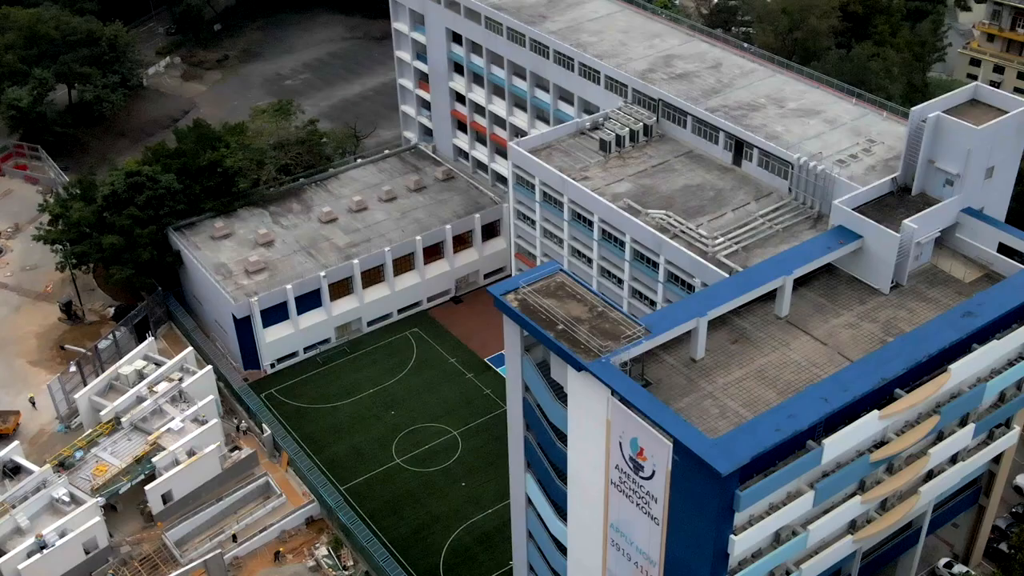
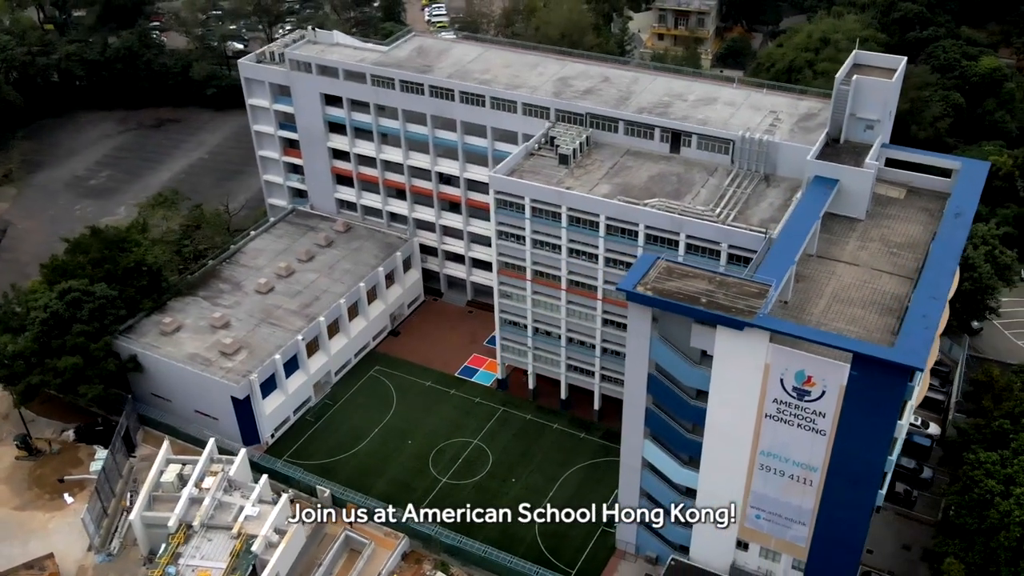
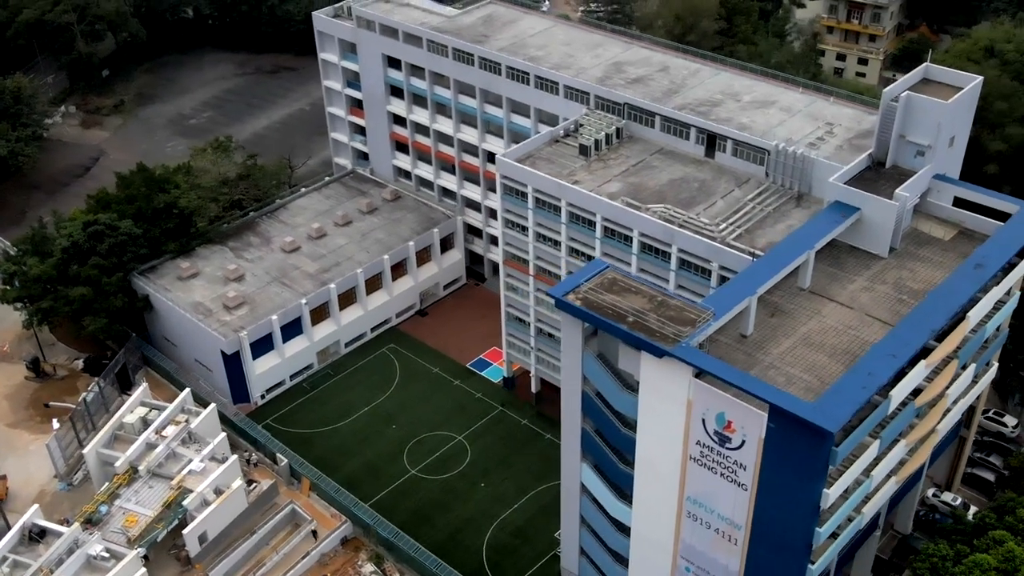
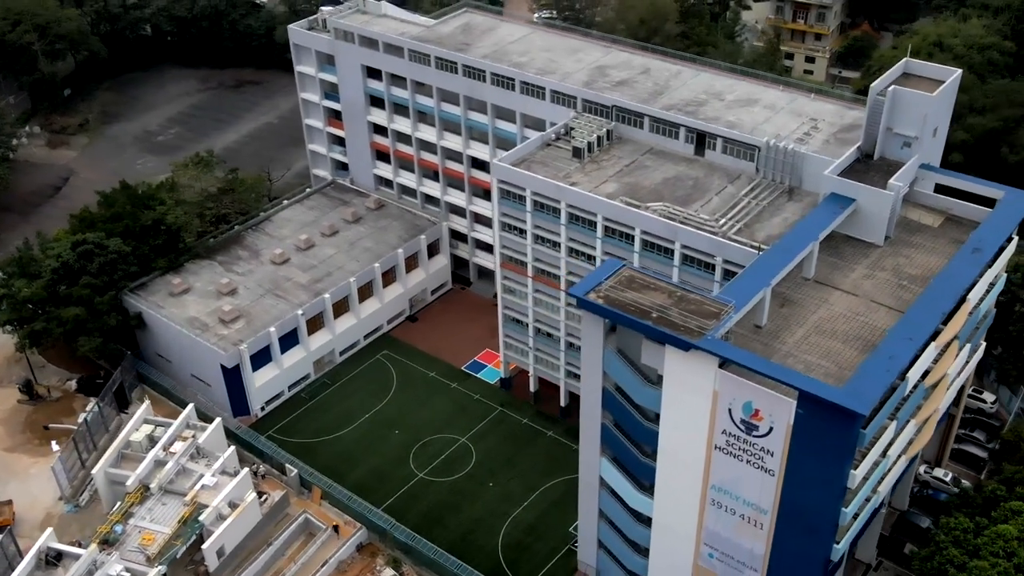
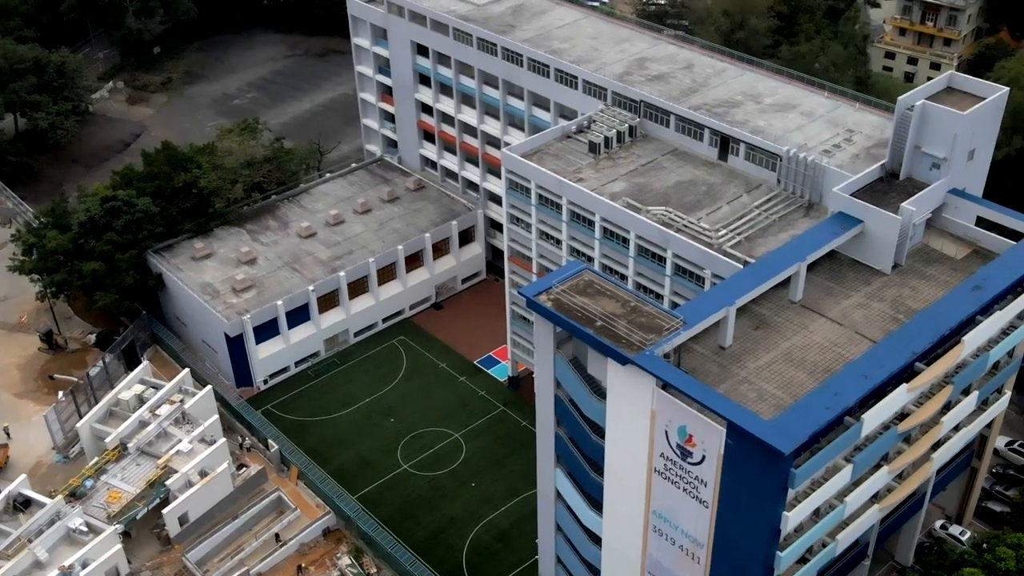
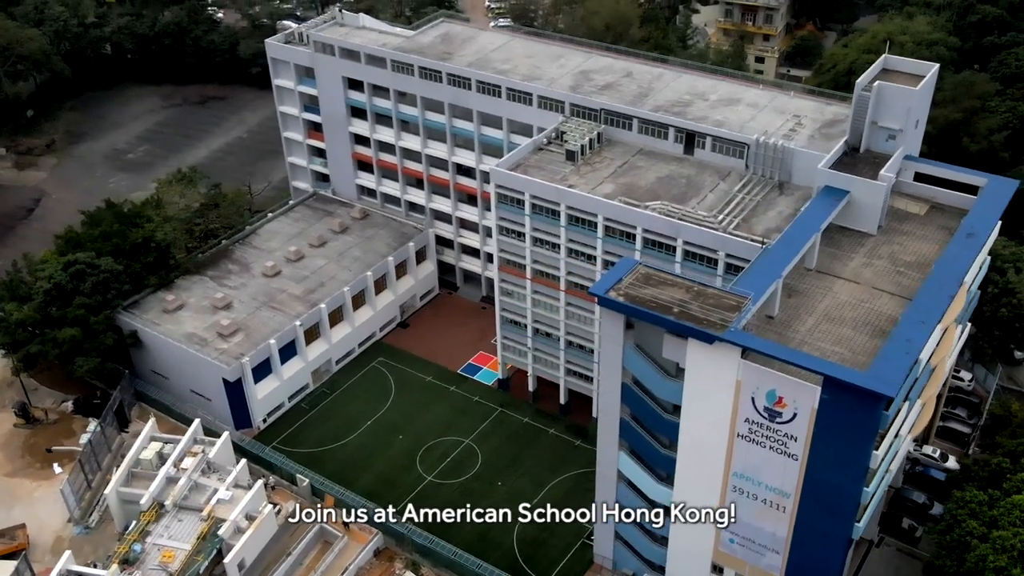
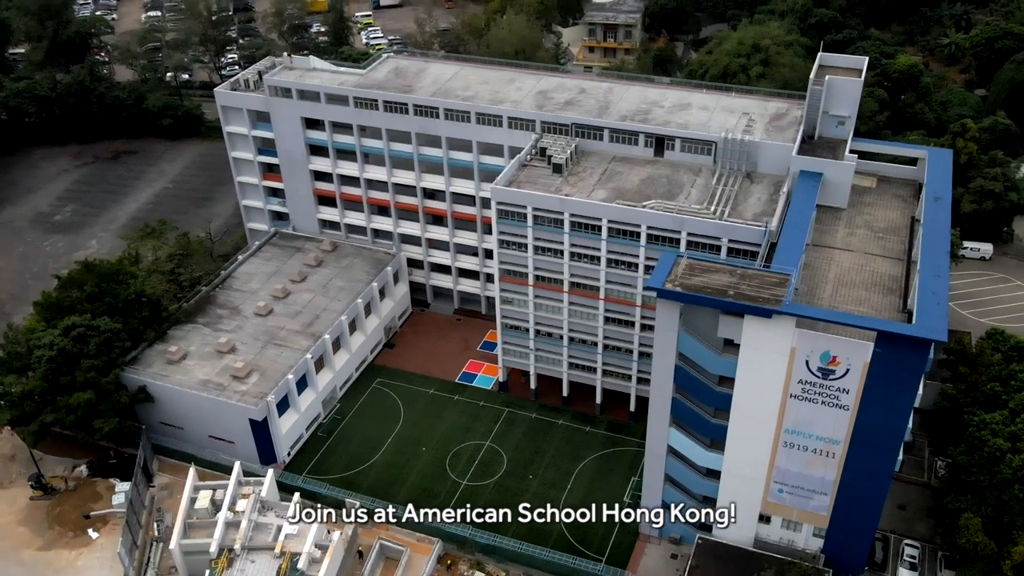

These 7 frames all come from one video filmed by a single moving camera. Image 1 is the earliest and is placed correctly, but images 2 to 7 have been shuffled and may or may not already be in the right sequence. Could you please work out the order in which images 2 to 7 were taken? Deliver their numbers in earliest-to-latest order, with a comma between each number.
5, 3, 4, 6, 2, 7
